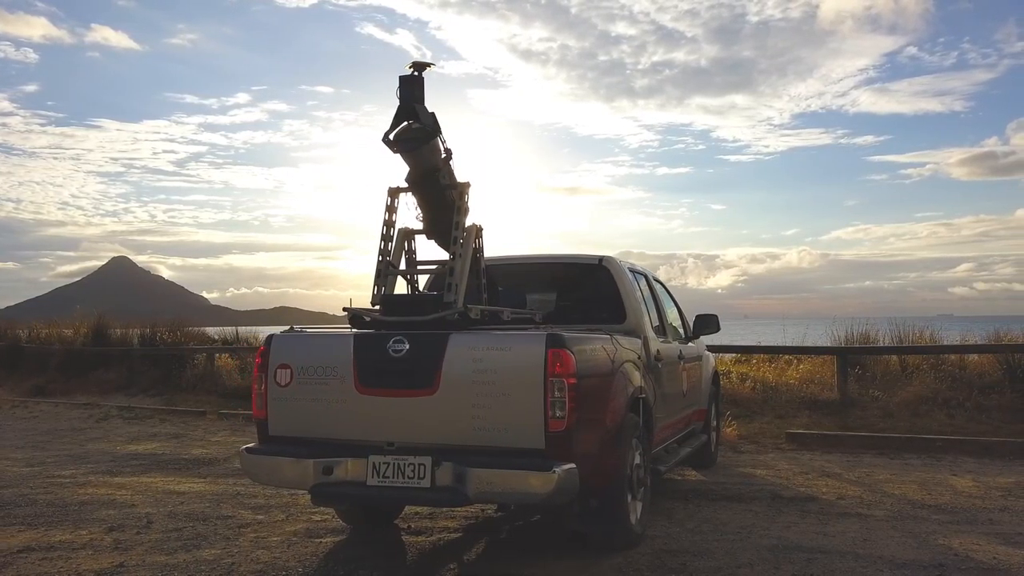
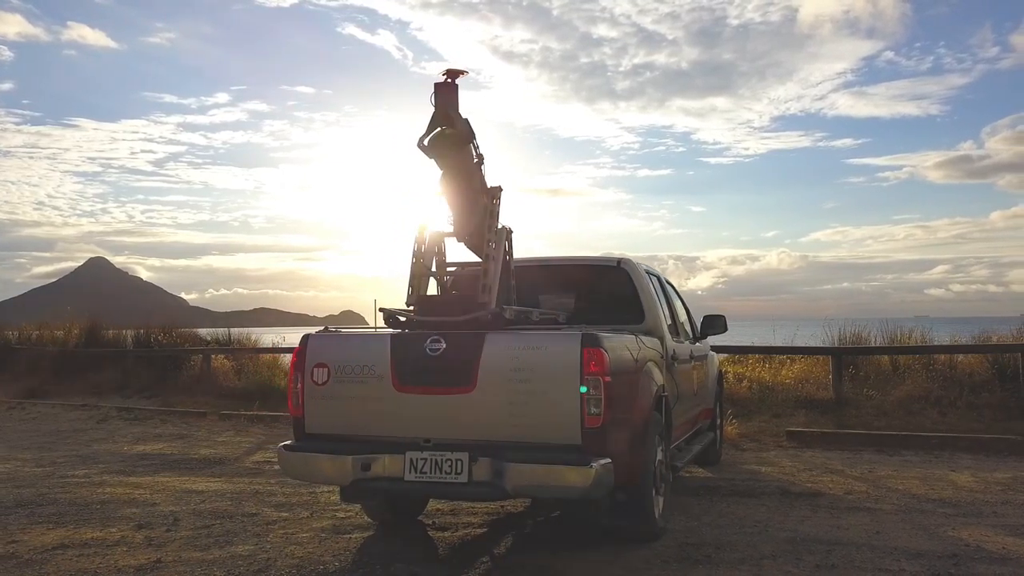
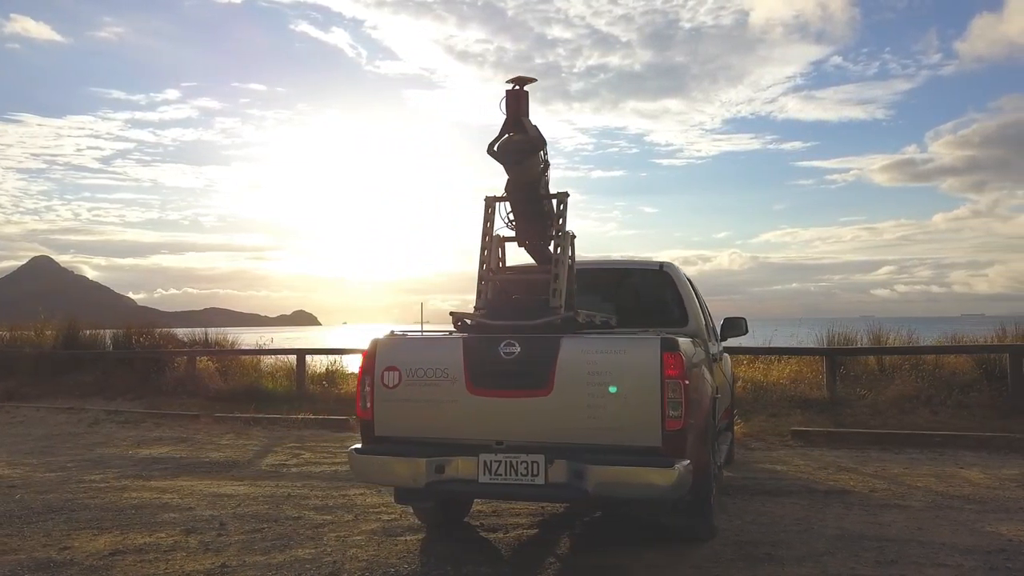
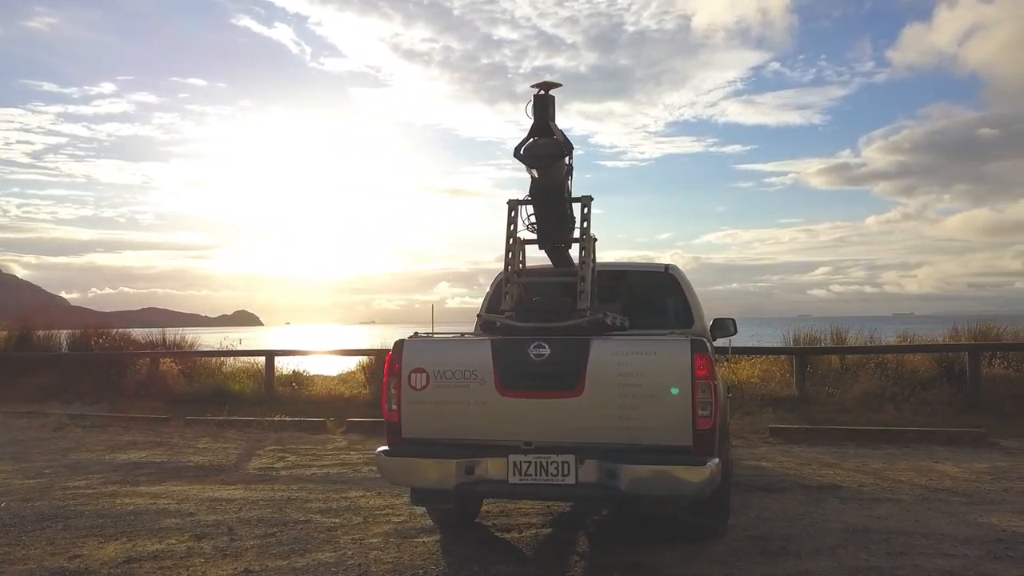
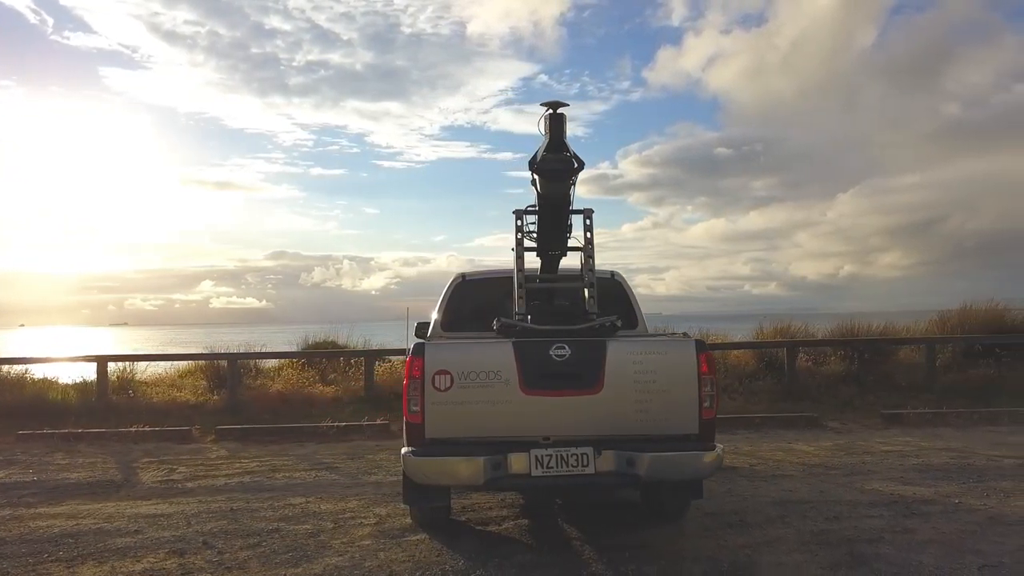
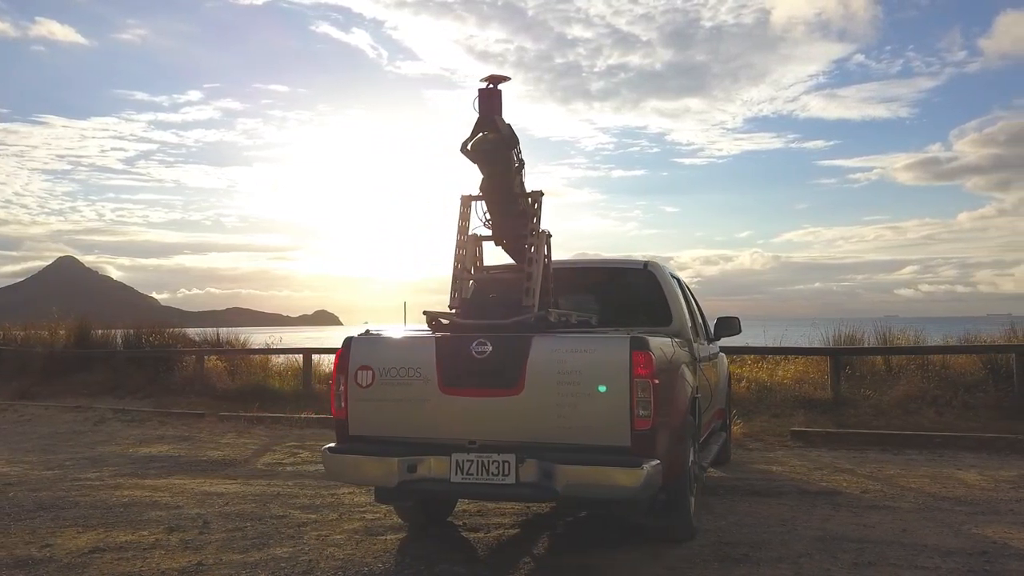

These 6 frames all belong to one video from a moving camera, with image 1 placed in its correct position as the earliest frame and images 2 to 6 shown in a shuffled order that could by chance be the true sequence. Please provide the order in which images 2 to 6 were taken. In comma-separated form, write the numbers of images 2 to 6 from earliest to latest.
2, 6, 3, 4, 5
